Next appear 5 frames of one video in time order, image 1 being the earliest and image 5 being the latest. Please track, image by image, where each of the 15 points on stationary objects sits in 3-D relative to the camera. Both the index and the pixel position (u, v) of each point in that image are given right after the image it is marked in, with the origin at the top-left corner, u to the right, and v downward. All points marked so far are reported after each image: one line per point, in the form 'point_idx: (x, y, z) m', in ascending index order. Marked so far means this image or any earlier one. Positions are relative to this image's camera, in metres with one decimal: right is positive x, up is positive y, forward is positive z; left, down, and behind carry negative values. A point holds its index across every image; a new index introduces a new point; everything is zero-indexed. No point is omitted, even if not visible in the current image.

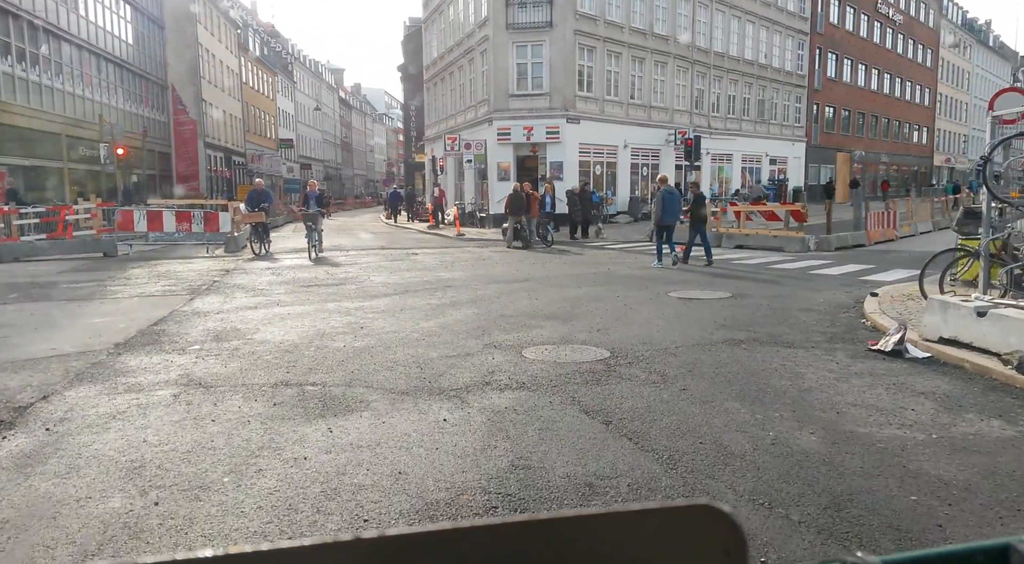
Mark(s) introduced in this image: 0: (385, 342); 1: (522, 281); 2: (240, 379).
0: (-1.2, -0.6, +6.8) m
1: (+0.2, 0.0, +11.4) m
2: (-2.1, -0.8, +5.5) m
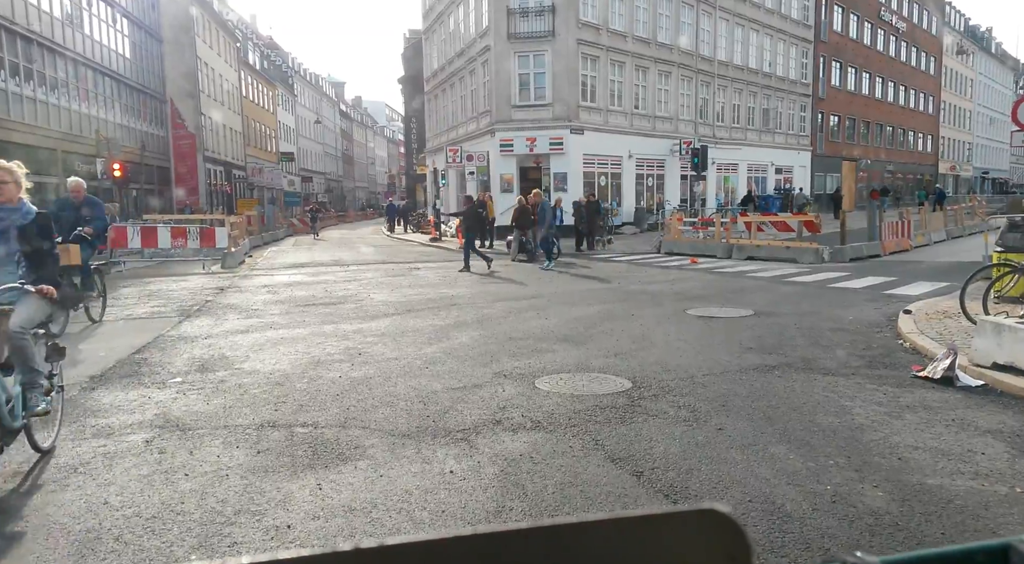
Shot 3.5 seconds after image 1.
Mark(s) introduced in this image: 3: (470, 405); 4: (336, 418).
0: (-1.1, -0.8, +6.3) m
1: (+0.3, -0.3, +10.9) m
2: (-2.1, -1.0, +4.9) m
3: (-0.3, -0.9, +5.2) m
4: (-1.2, -1.0, +4.9) m
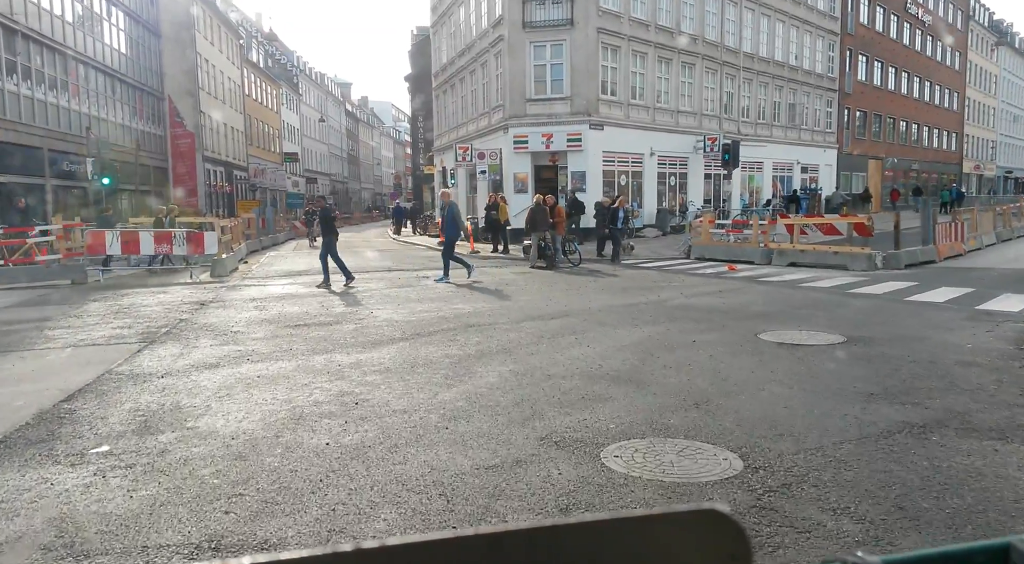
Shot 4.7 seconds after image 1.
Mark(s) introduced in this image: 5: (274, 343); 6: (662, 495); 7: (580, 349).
0: (-0.8, -1.0, +4.6) m
1: (+0.6, -0.5, +9.2) m
2: (-1.7, -1.2, +3.2) m
3: (0.0, -1.1, +3.5) m
4: (-0.9, -1.2, +3.2) m
5: (-2.7, -0.7, +7.8) m
6: (+0.8, -1.1, +3.6) m
7: (+0.7, -0.7, +7.2) m
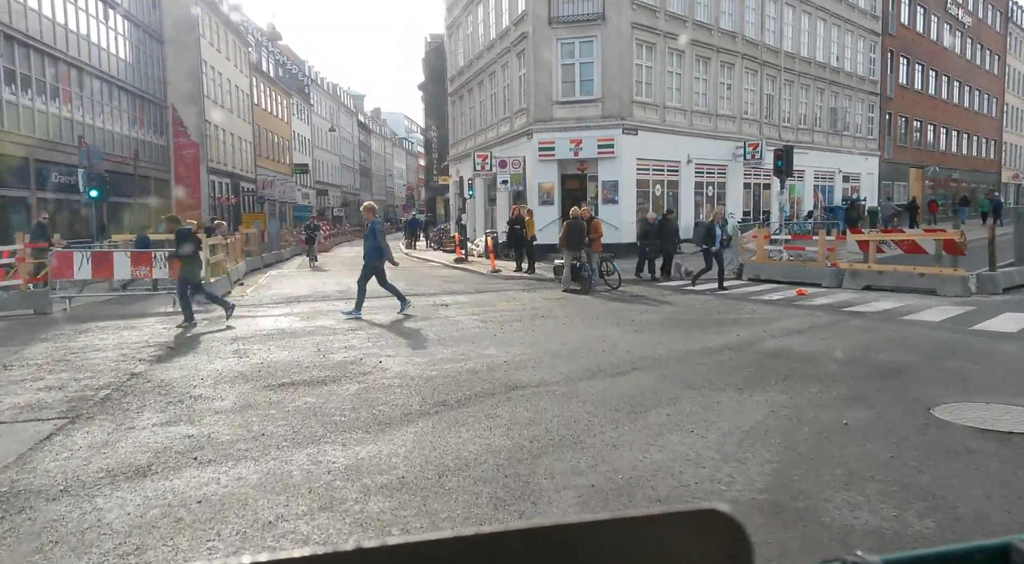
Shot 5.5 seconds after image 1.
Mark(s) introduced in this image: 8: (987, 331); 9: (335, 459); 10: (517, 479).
0: (-0.3, -1.4, +2.3) m
1: (+1.2, -0.9, +6.9) m
2: (-1.3, -1.5, +1.0) m
3: (+0.5, -1.5, +1.2) m
4: (-0.5, -1.5, +1.0) m
5: (-2.1, -1.1, +5.5) m
6: (+1.2, -1.4, +1.3) m
7: (+1.2, -1.1, +4.9) m
8: (+6.5, -0.7, +9.4) m
9: (-1.2, -1.2, +4.6) m
10: (0.0, -1.2, +4.2) m
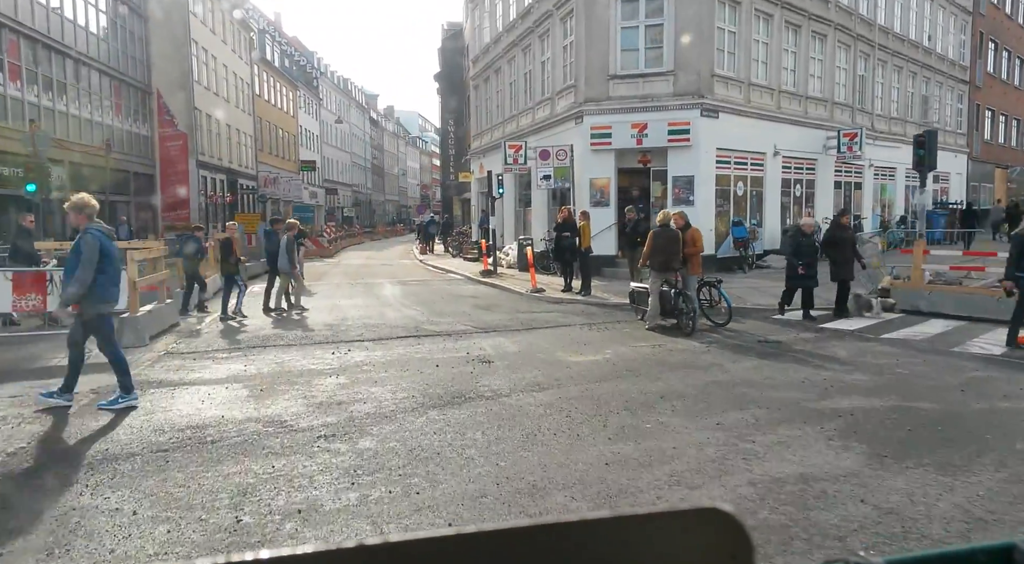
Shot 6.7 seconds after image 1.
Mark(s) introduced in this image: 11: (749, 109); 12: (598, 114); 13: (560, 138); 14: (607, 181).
0: (+0.4, -1.9, -2.5) m
1: (+2.0, -1.4, +2.1) m
2: (-0.6, -2.0, -3.8) m
3: (+1.2, -2.0, -3.6) m
4: (+0.2, -2.0, -3.8) m
5: (-1.3, -1.6, +0.8) m
6: (+1.9, -2.0, -3.5) m
7: (+2.0, -1.6, +0.1) m
8: (+7.4, -1.3, +4.5) m
9: (-0.4, -1.7, -0.1) m
10: (+0.8, -1.7, -0.6) m
11: (+6.2, +4.5, +18.1) m
12: (+2.2, +4.2, +17.4) m
13: (+1.4, +4.0, +19.5) m
14: (+2.4, +2.6, +17.5) m
